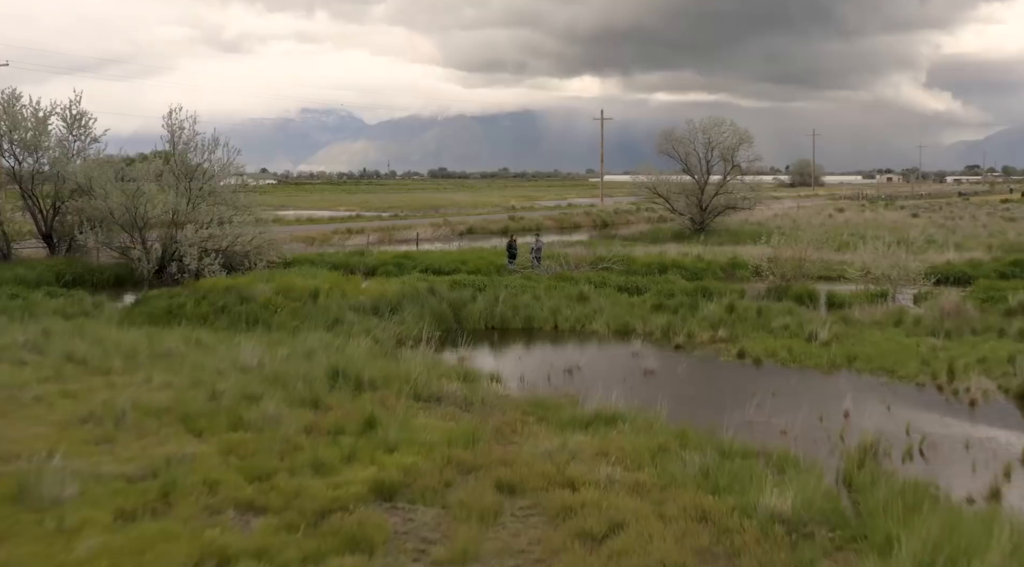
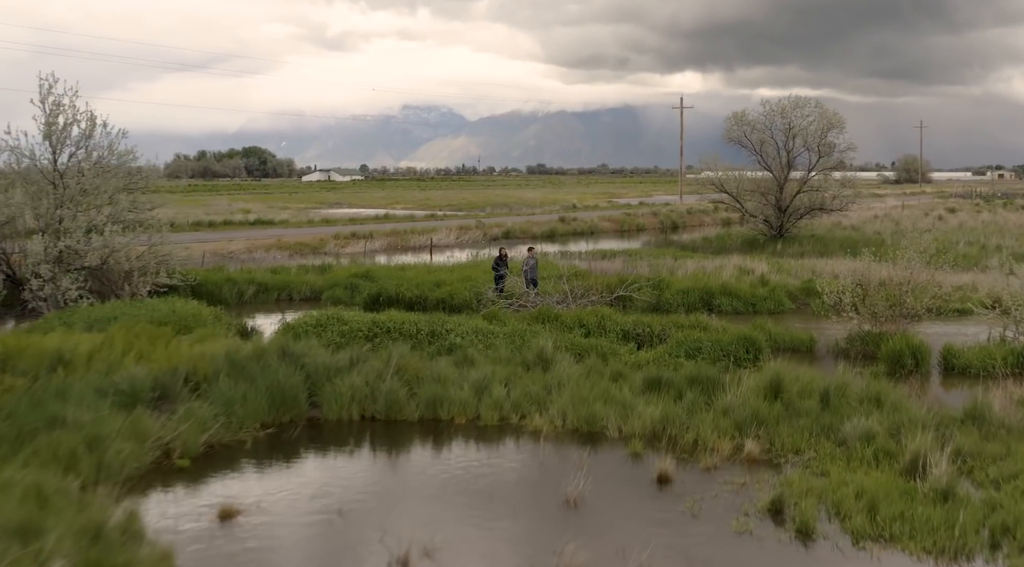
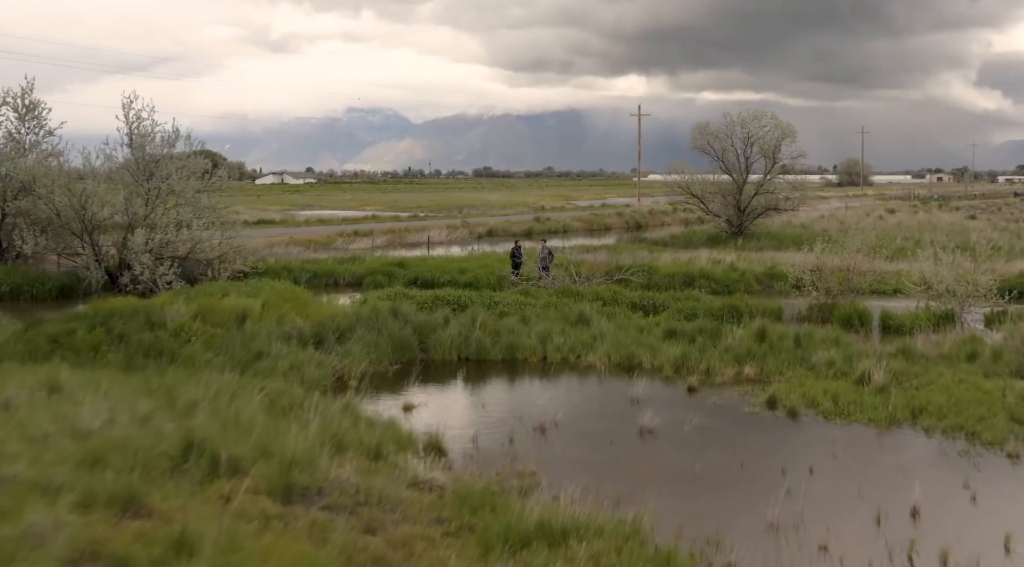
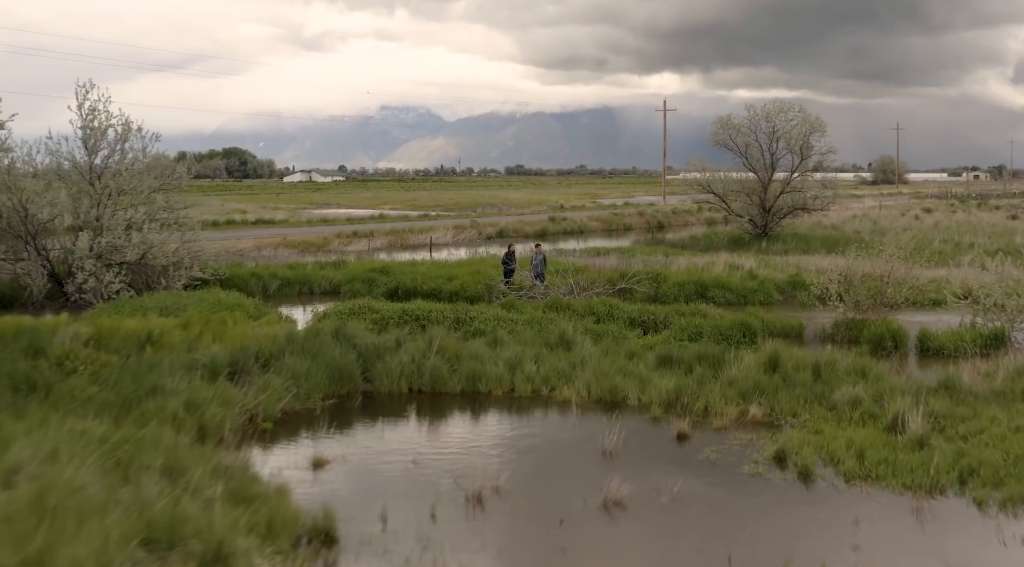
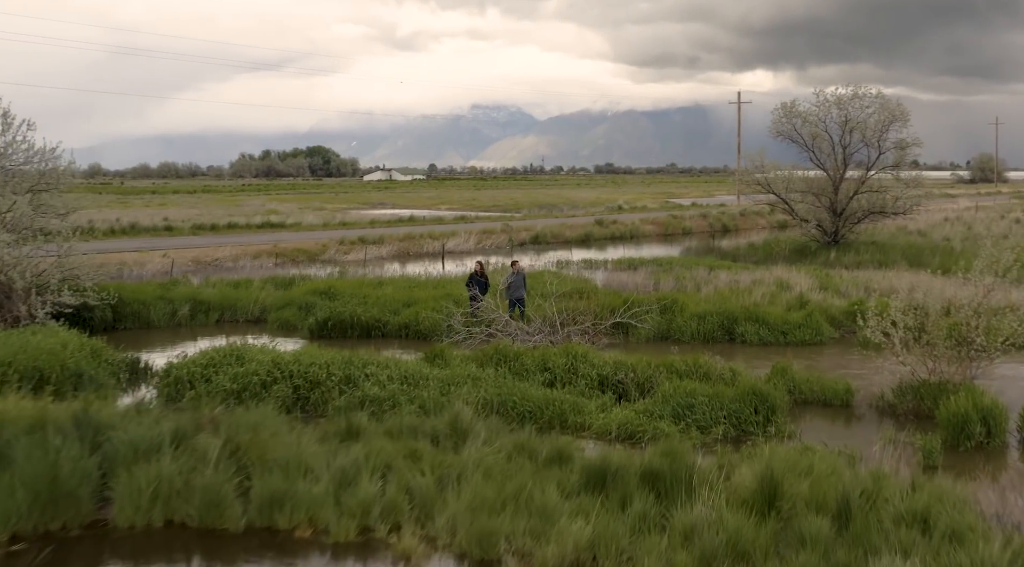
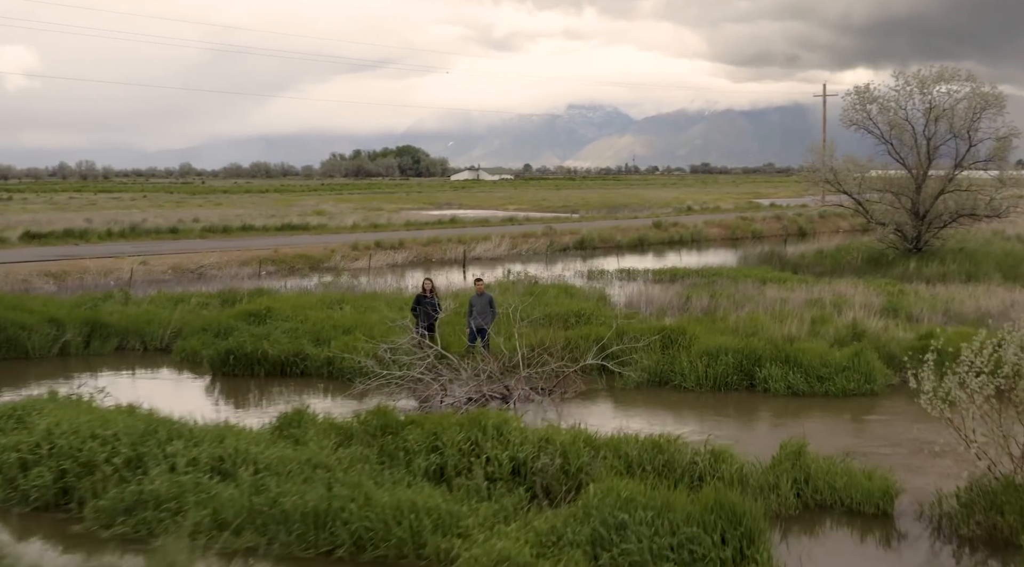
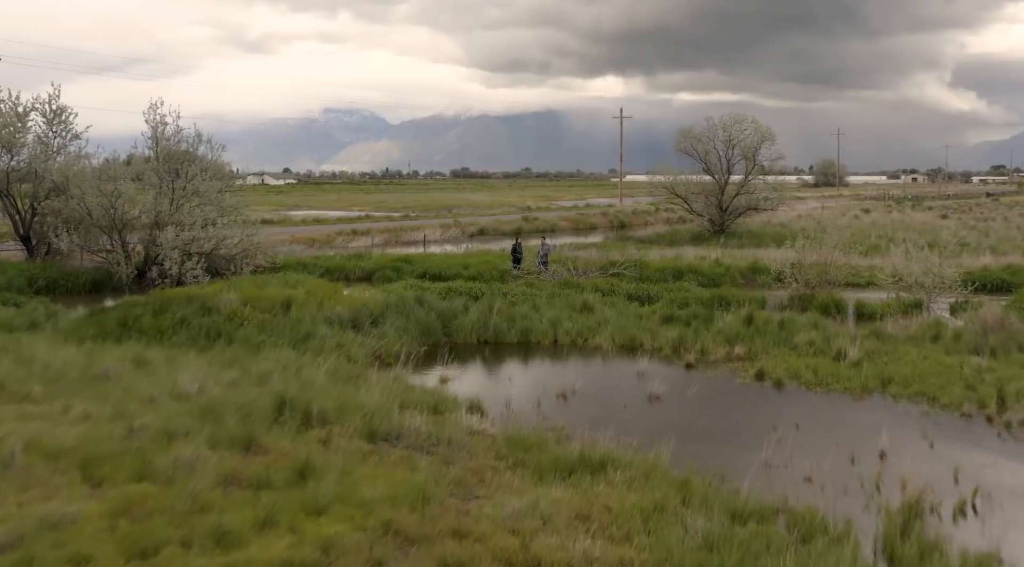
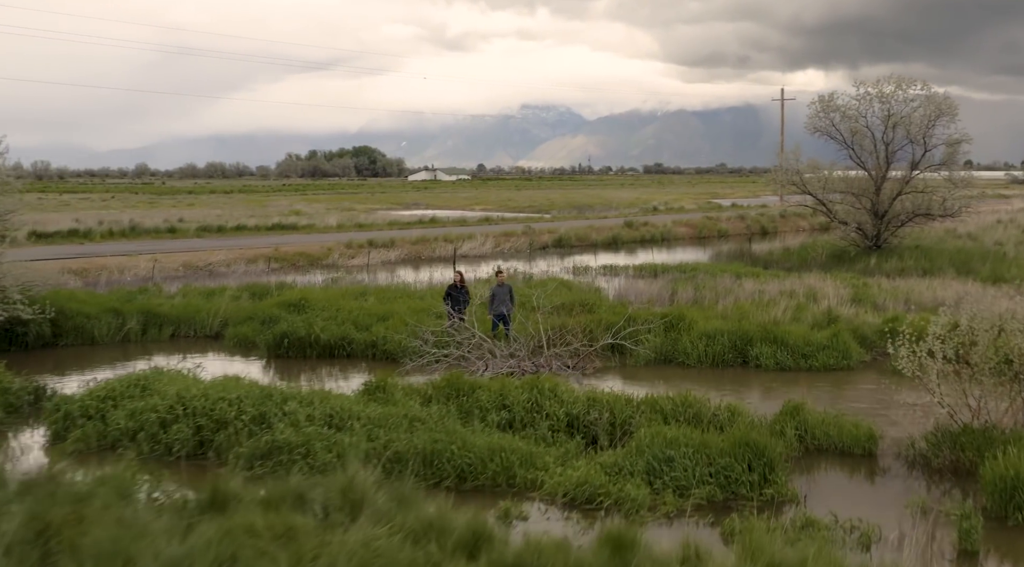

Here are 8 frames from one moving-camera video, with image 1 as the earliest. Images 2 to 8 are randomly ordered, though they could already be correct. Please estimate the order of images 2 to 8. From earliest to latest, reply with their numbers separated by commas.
7, 3, 4, 2, 5, 8, 6
